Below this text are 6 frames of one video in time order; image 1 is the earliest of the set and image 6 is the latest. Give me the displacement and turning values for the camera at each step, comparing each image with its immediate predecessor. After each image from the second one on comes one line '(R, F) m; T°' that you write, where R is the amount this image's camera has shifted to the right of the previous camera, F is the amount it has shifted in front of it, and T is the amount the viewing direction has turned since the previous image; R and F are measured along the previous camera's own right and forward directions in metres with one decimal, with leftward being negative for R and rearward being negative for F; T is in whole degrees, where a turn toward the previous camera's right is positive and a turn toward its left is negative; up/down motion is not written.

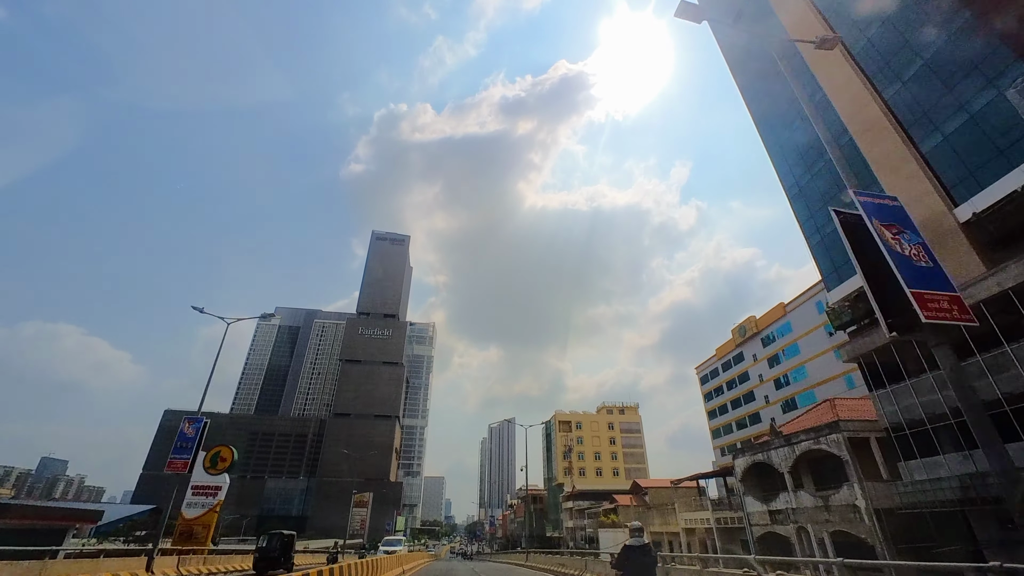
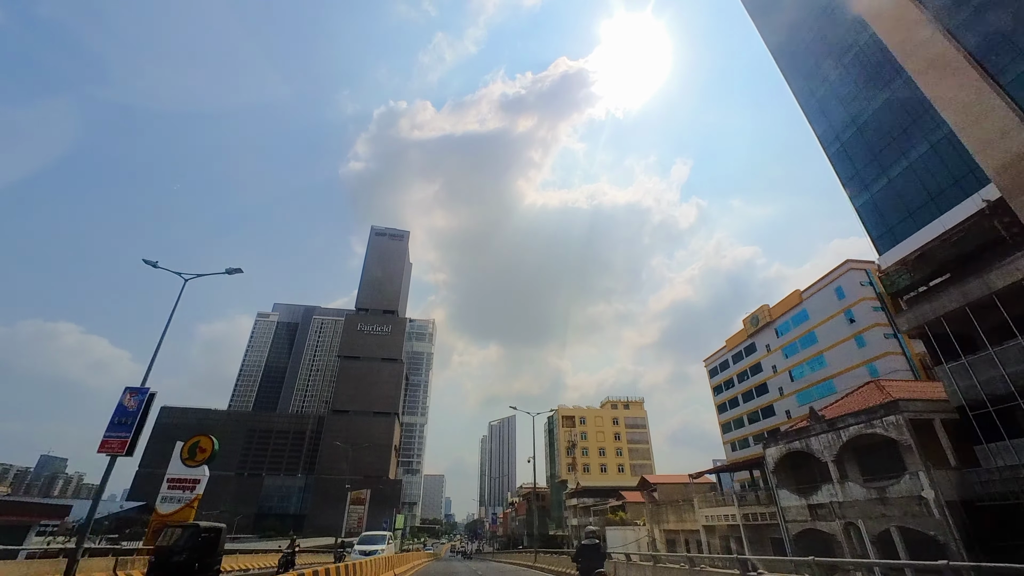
(-0.3, +2.3) m; 0°
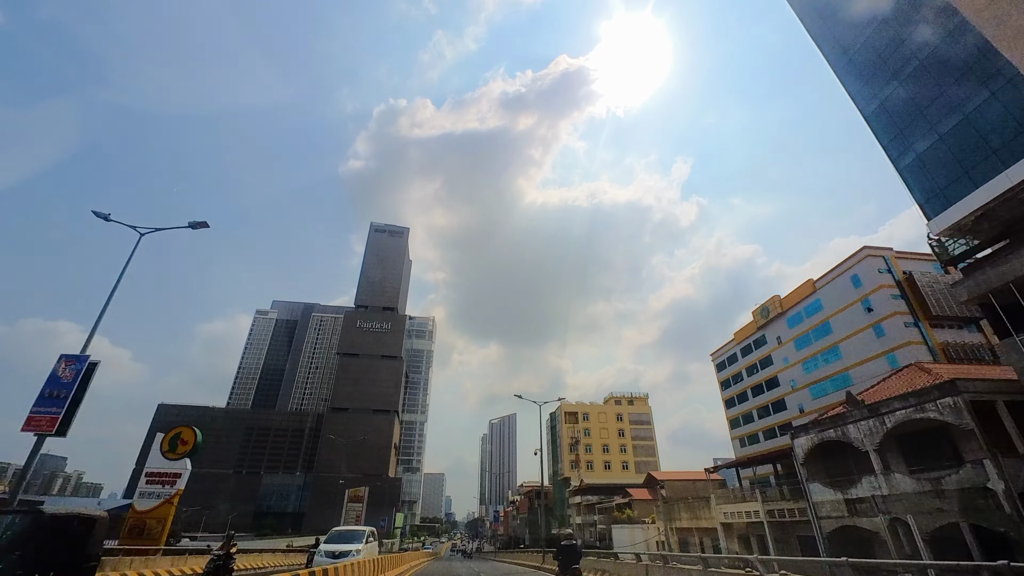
(-0.2, +1.7) m; 0°
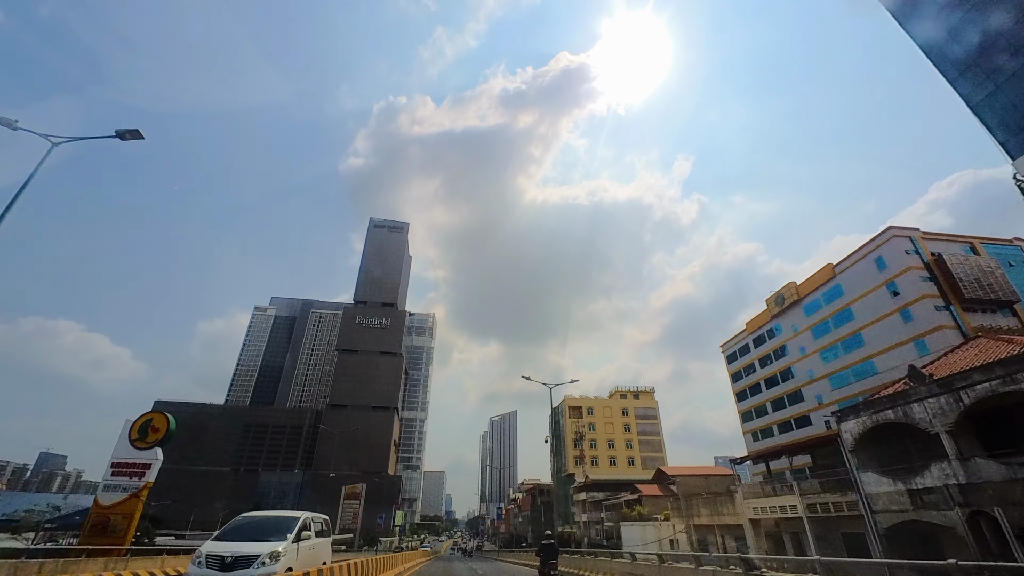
(-0.3, +2.3) m; 0°
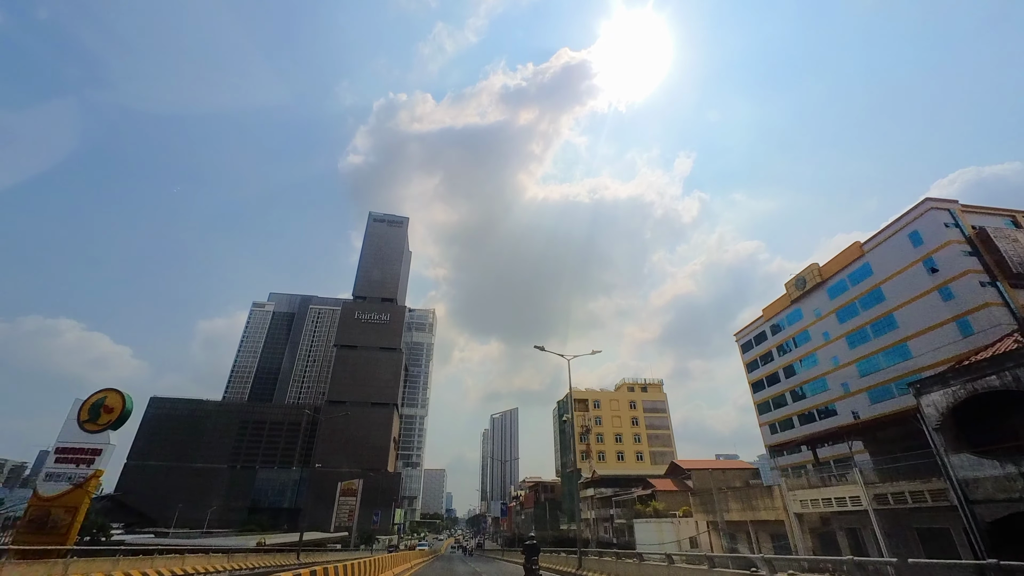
(-0.3, +2.8) m; 0°
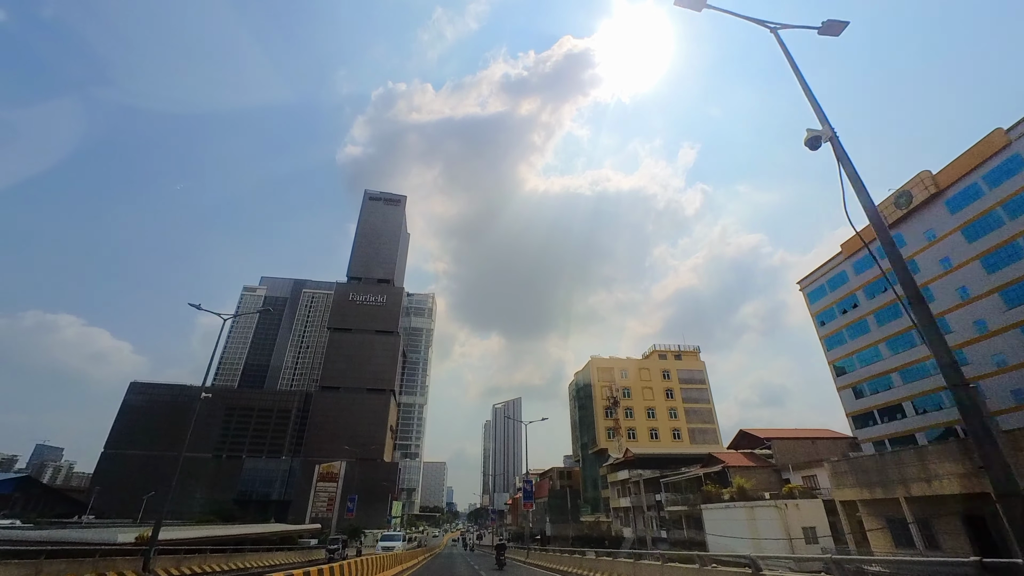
(-1.3, +10.5) m; 0°
